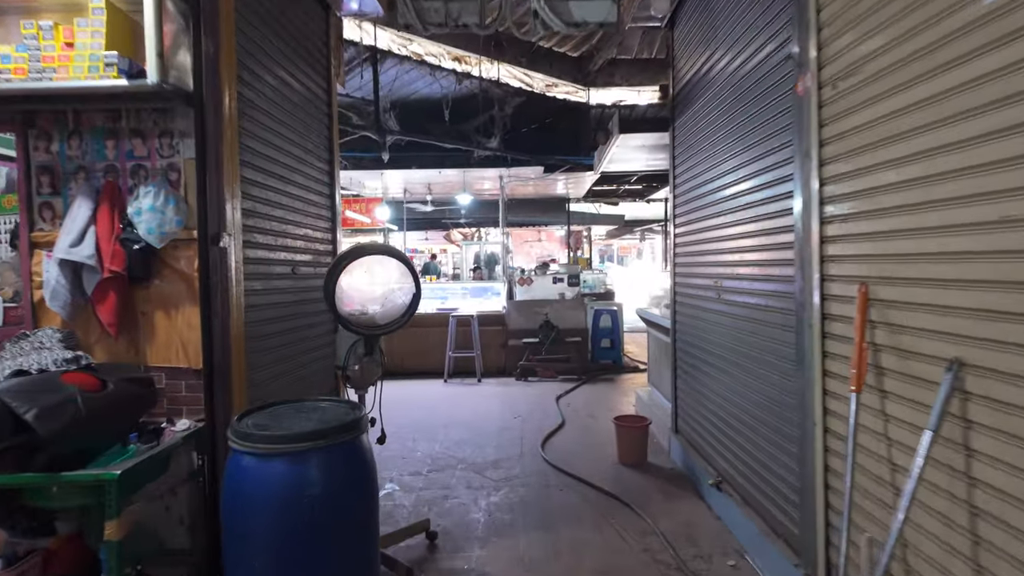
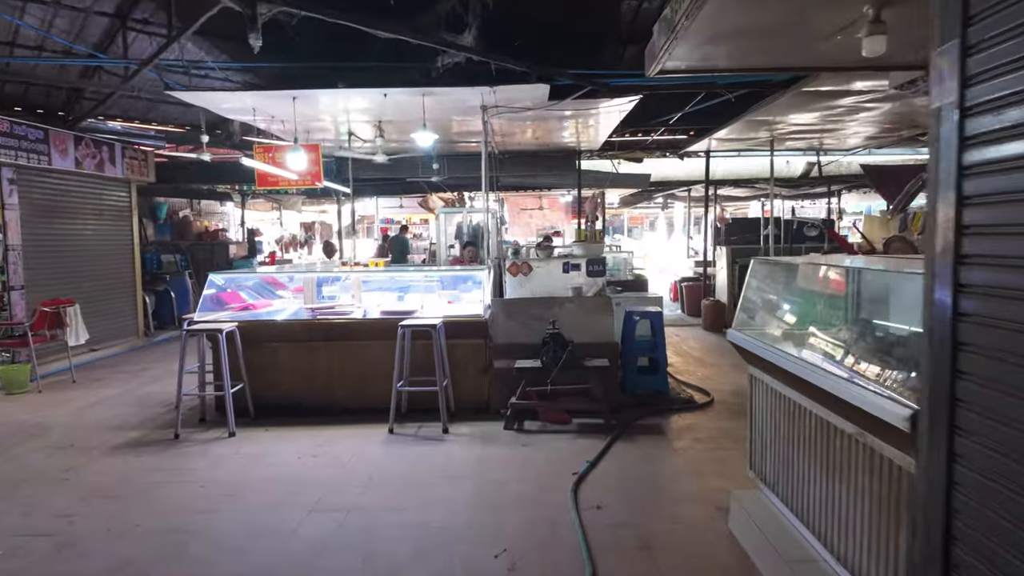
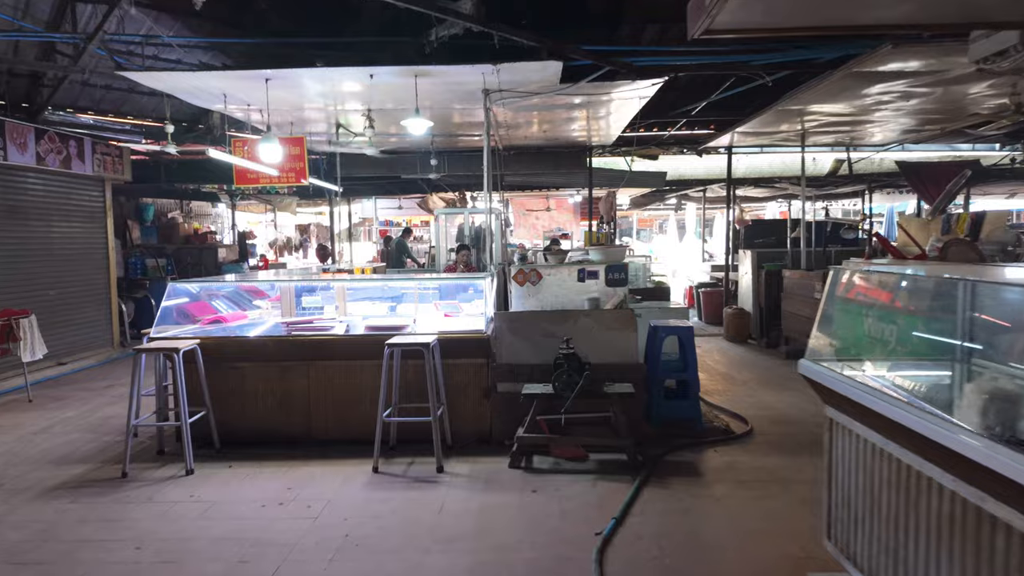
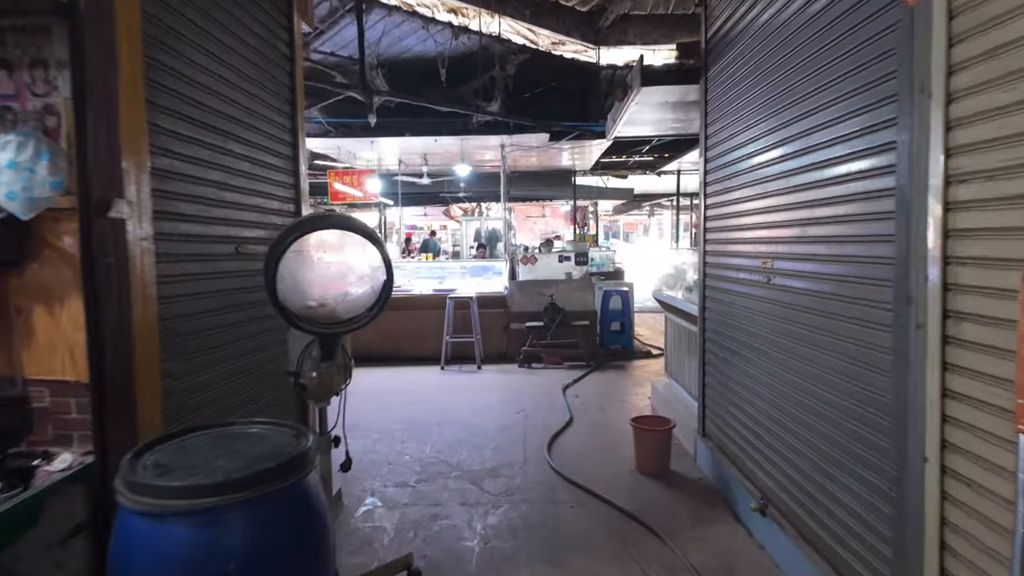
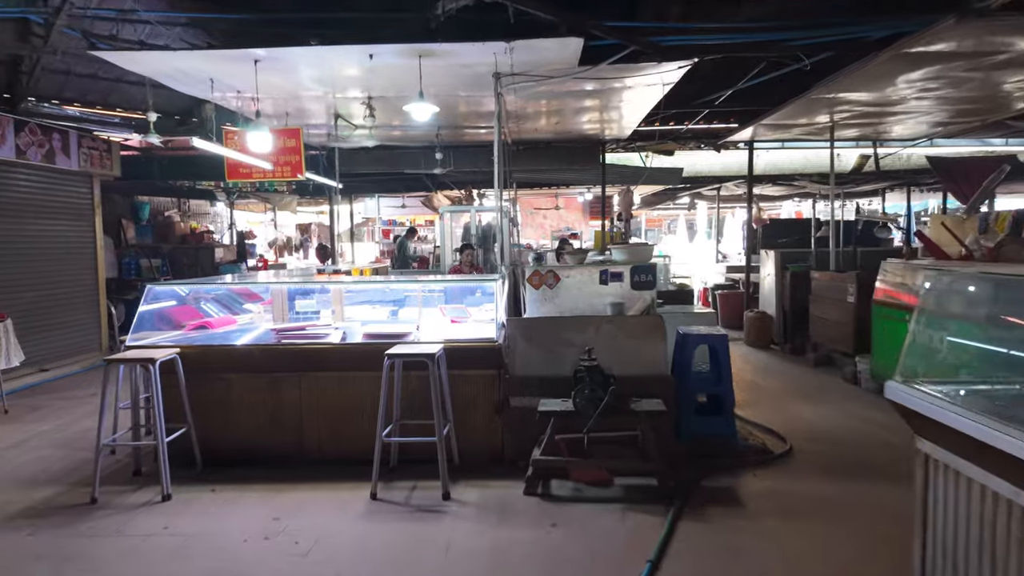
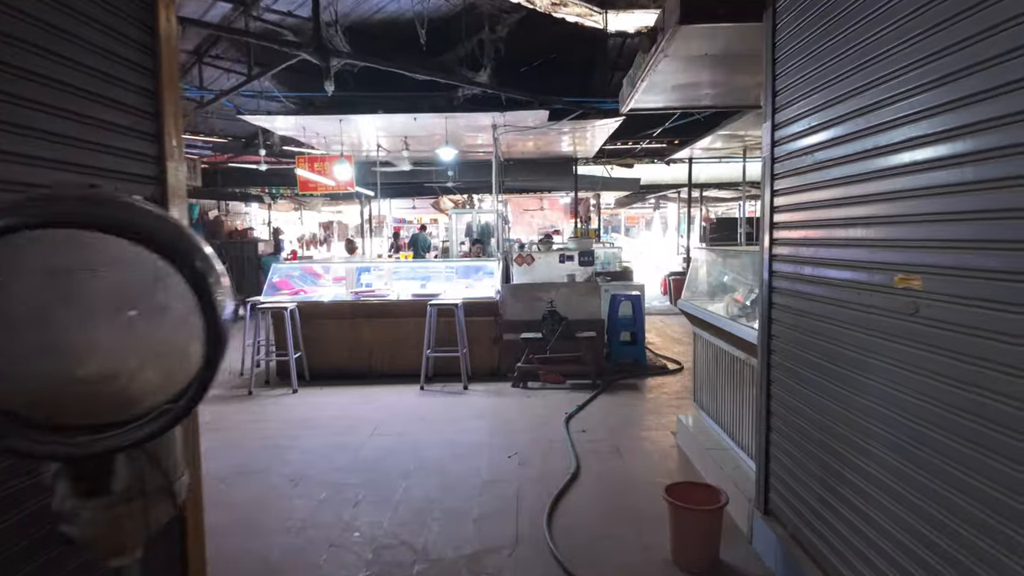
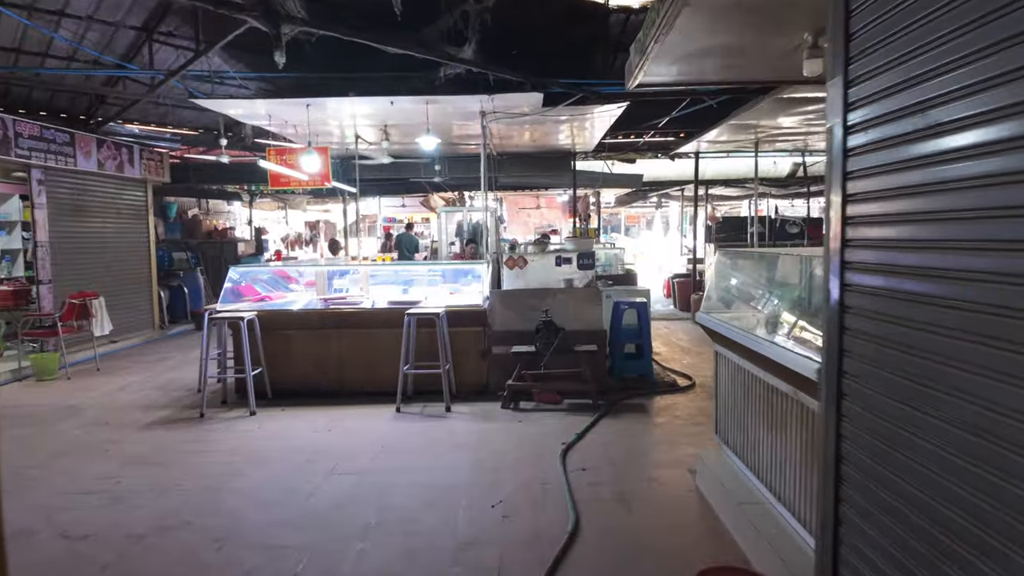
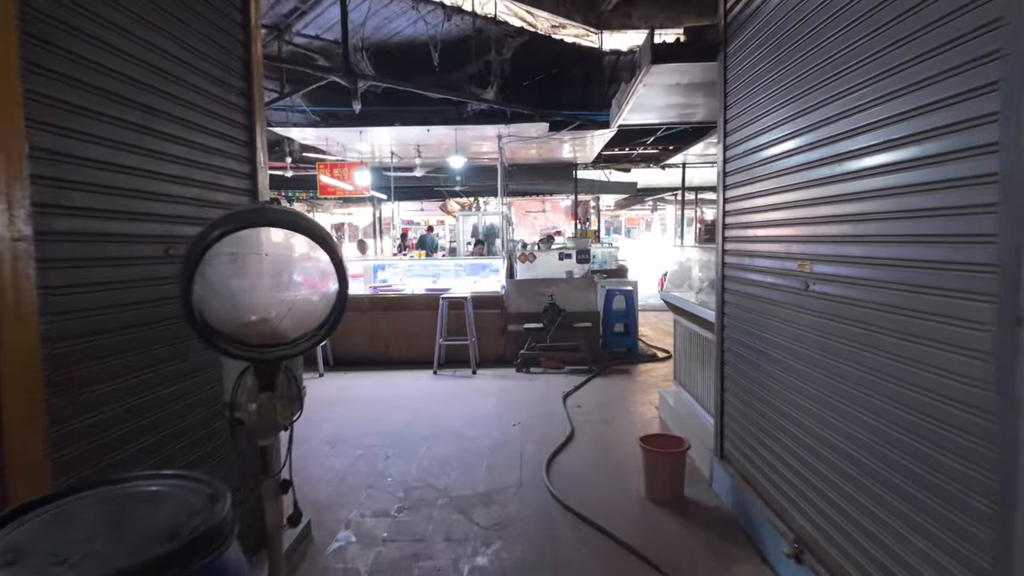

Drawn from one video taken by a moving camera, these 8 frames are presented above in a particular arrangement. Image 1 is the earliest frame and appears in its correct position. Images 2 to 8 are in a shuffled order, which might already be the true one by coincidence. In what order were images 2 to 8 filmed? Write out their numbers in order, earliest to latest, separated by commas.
4, 8, 6, 7, 2, 3, 5
